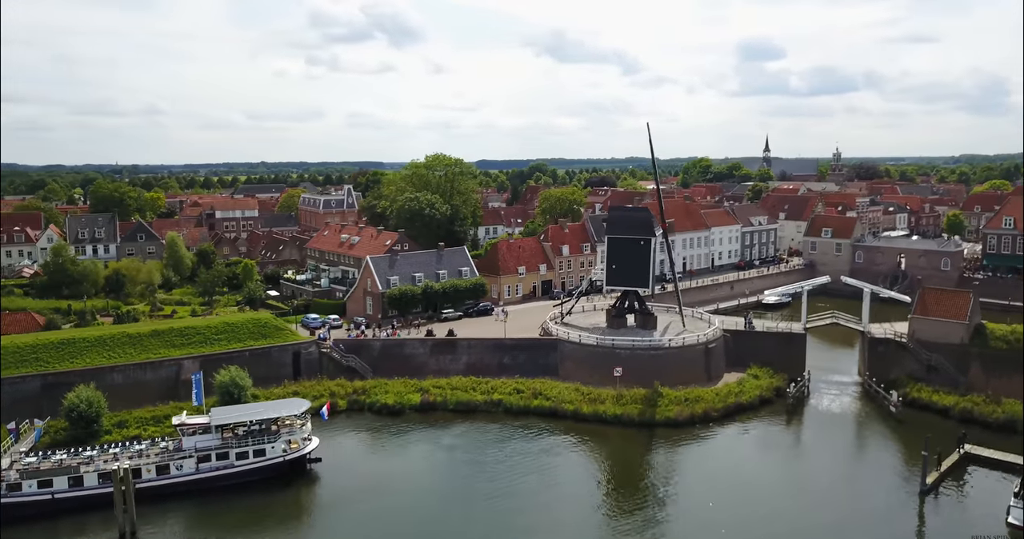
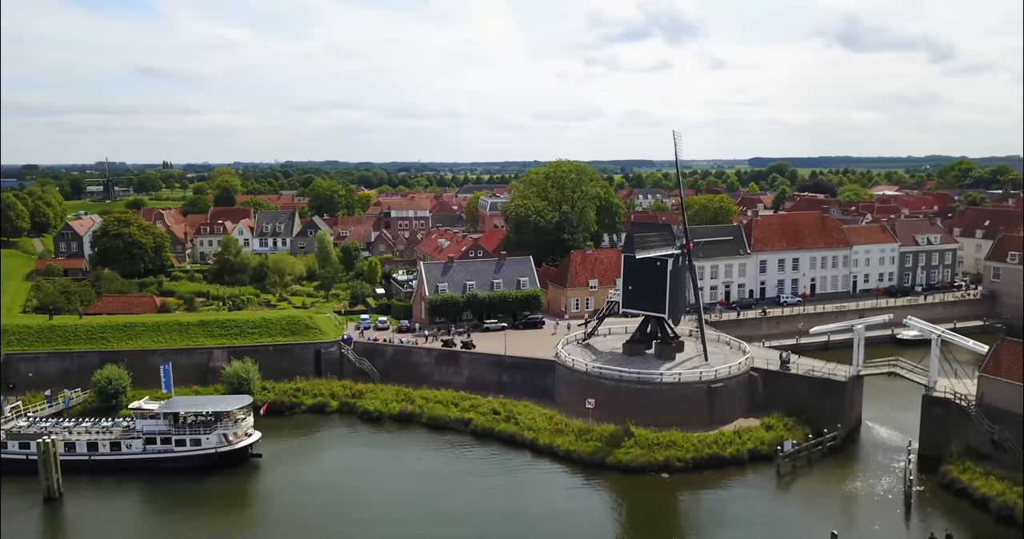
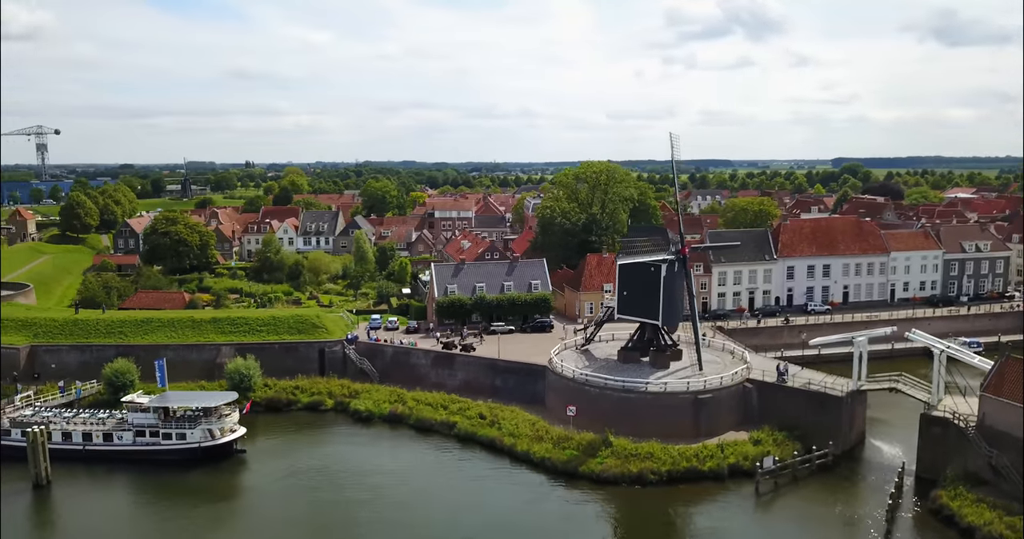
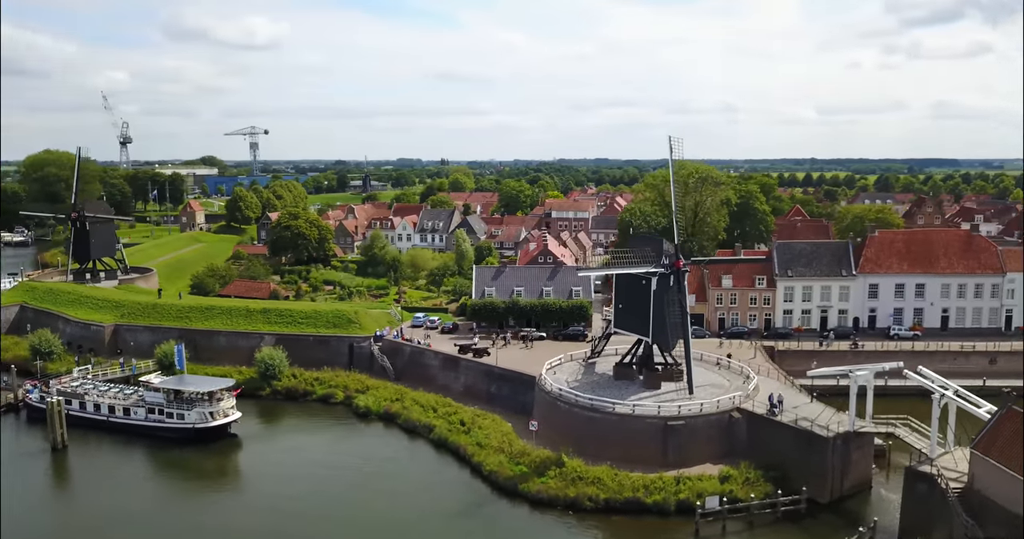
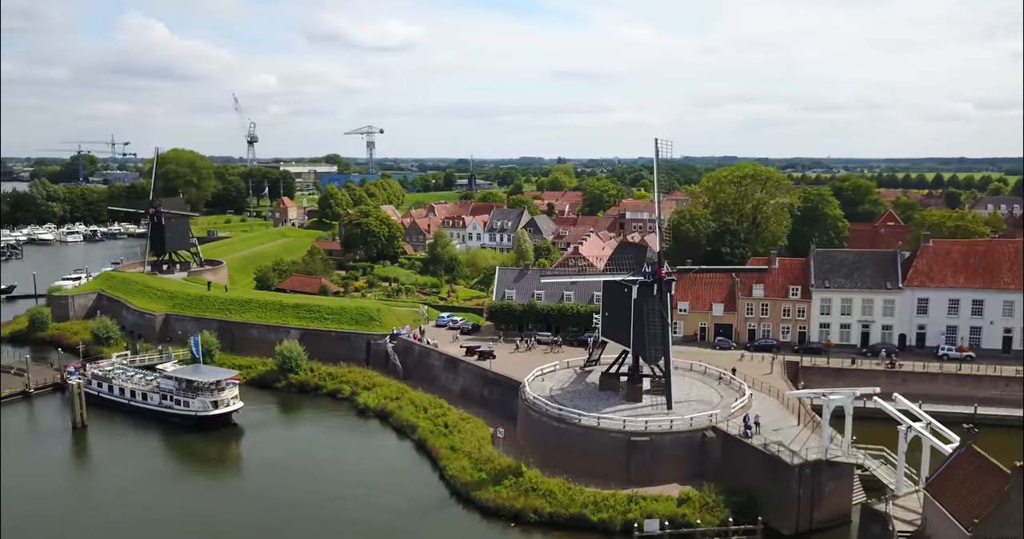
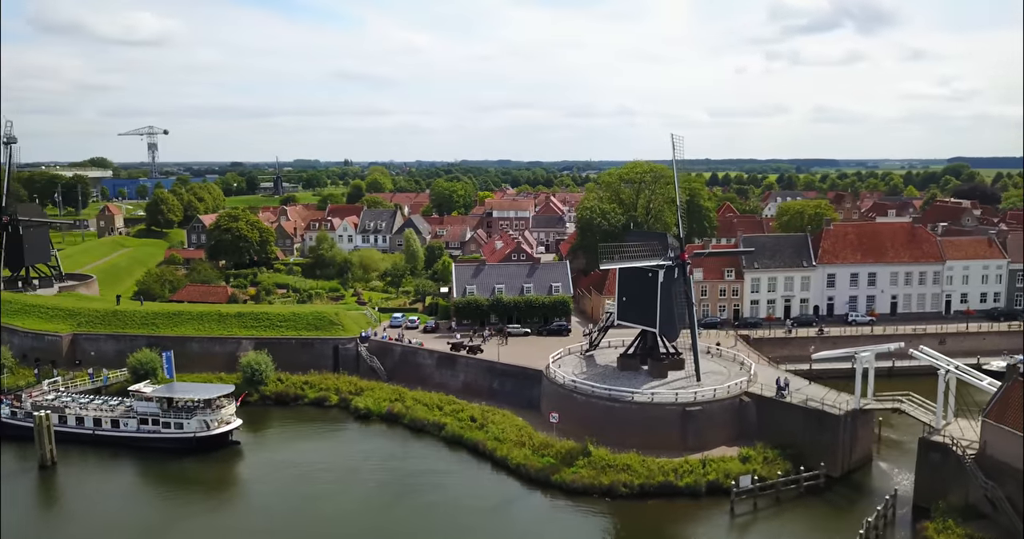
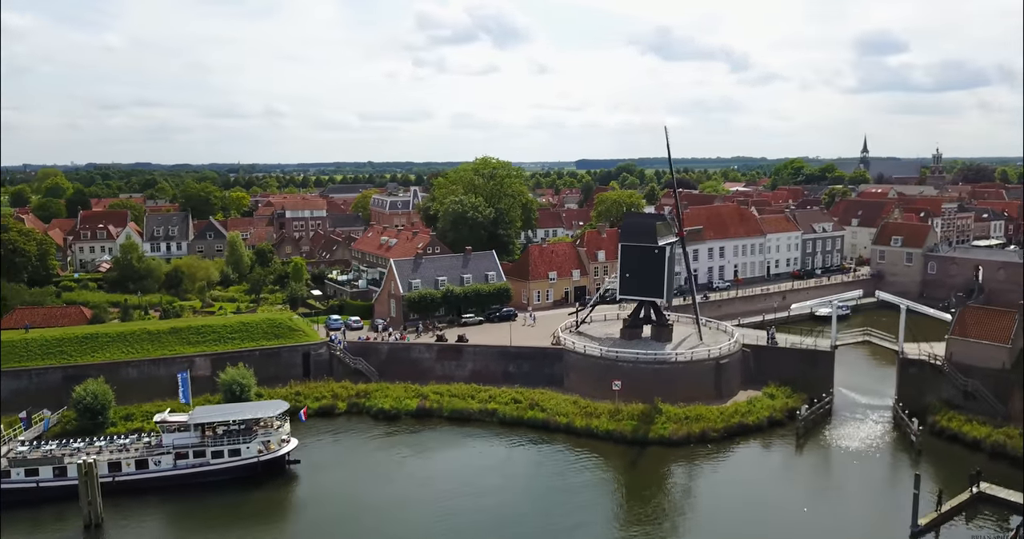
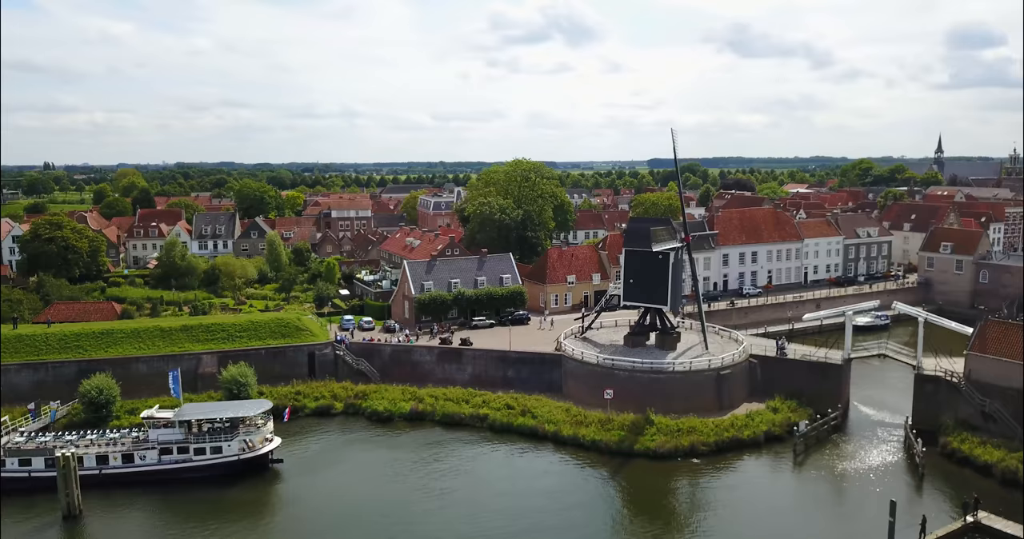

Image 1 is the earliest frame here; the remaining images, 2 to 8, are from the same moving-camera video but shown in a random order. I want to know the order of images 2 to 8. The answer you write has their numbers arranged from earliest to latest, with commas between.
7, 8, 2, 3, 6, 4, 5
